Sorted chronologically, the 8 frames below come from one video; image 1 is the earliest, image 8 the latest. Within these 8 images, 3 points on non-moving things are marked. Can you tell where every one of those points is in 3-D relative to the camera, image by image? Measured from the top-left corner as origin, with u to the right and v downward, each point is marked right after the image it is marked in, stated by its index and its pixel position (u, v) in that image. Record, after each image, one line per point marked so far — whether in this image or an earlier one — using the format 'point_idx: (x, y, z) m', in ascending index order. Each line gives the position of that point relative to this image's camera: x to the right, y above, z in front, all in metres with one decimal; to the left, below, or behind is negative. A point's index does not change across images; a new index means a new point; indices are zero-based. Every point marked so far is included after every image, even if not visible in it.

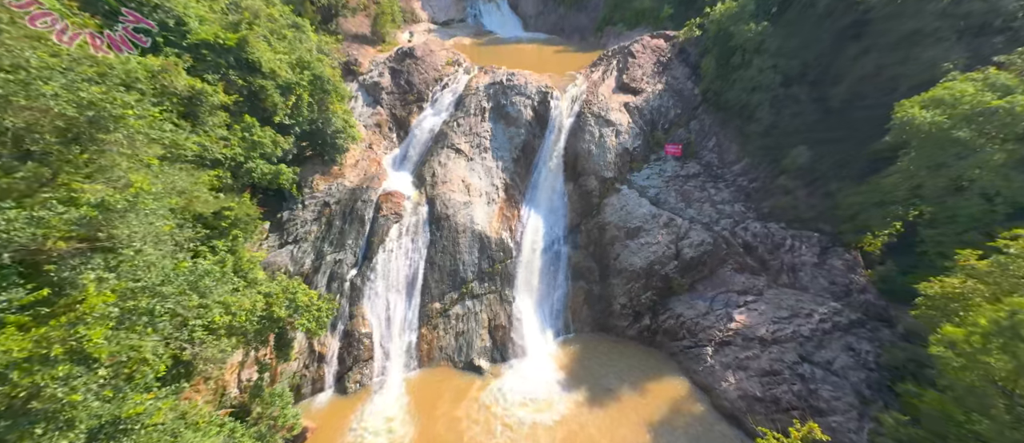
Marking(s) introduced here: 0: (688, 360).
0: (+7.0, -5.6, +16.0) m
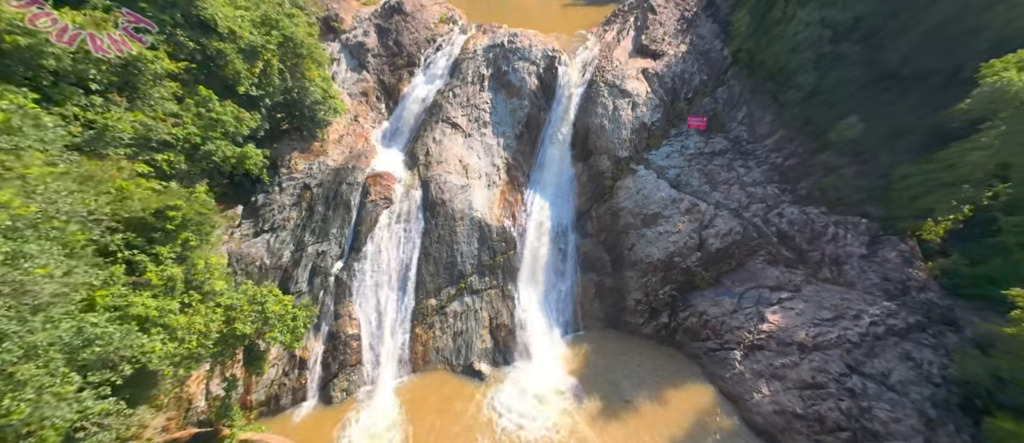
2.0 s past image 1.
0: (+7.2, -5.2, +14.3) m
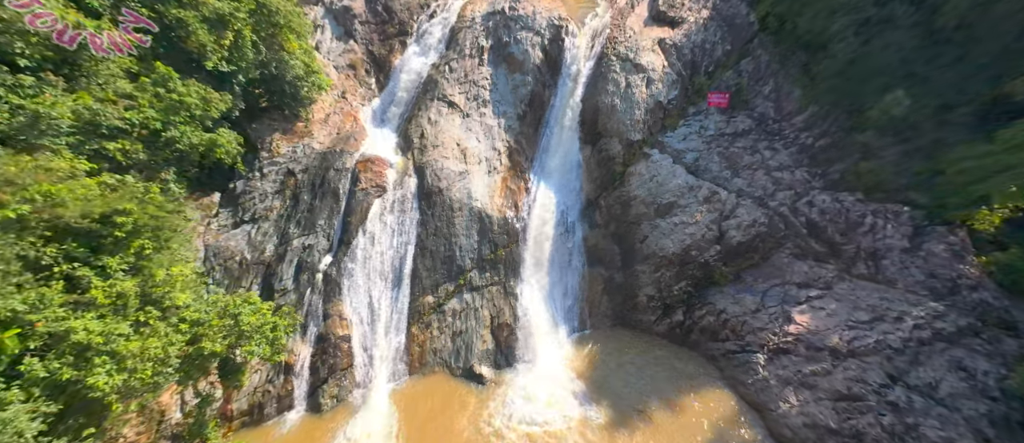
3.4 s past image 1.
0: (+7.3, -4.9, +13.3) m
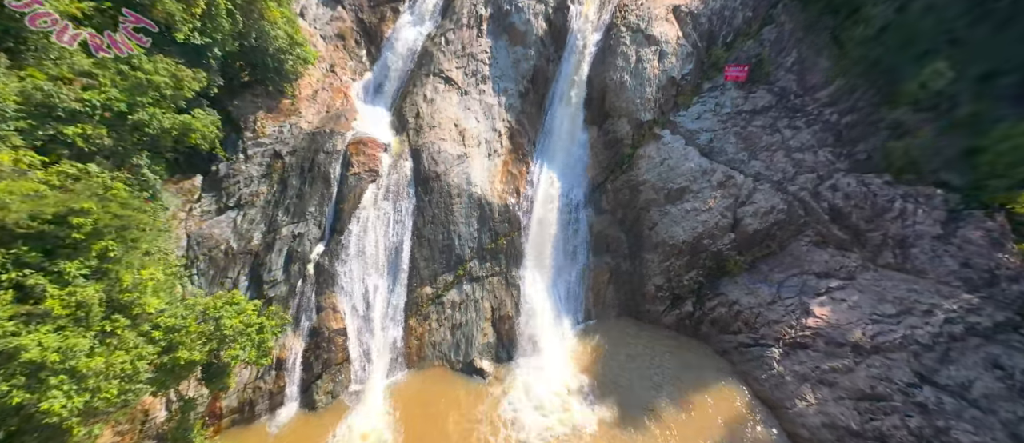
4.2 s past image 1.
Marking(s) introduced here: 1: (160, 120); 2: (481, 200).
0: (+7.4, -4.5, +12.7) m
1: (-9.5, +2.8, +10.9) m
2: (-1.2, +0.8, +14.9) m
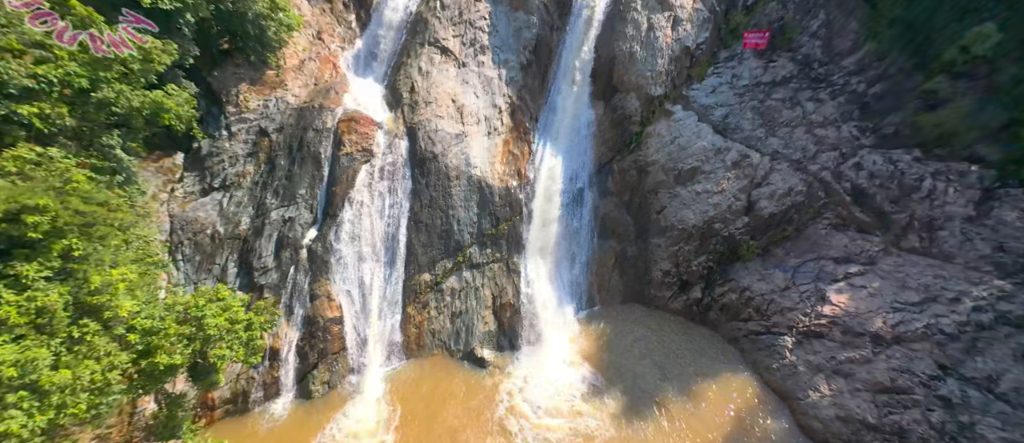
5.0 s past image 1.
0: (+7.5, -4.0, +12.3) m
1: (-9.5, +3.0, +9.9) m
2: (-1.1, +1.4, +14.1) m
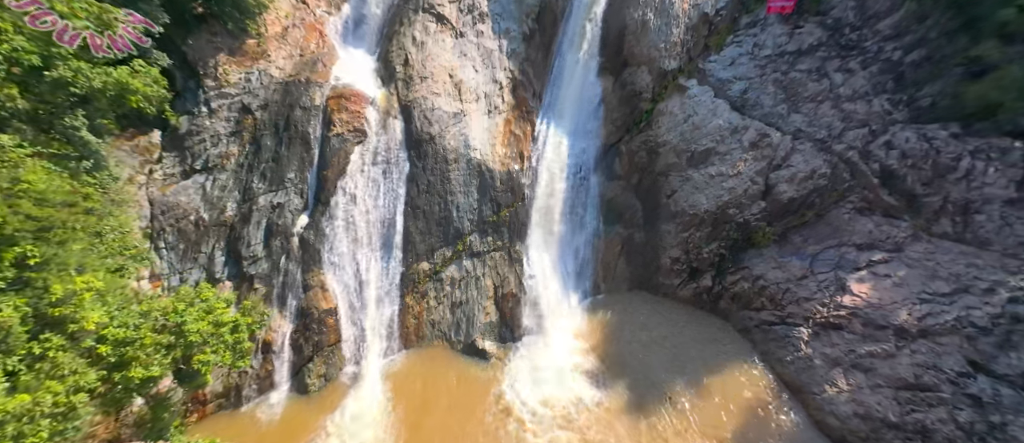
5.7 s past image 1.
0: (+7.6, -3.6, +11.8) m
1: (-9.4, +3.2, +8.9) m
2: (-1.0, +1.9, +13.3) m
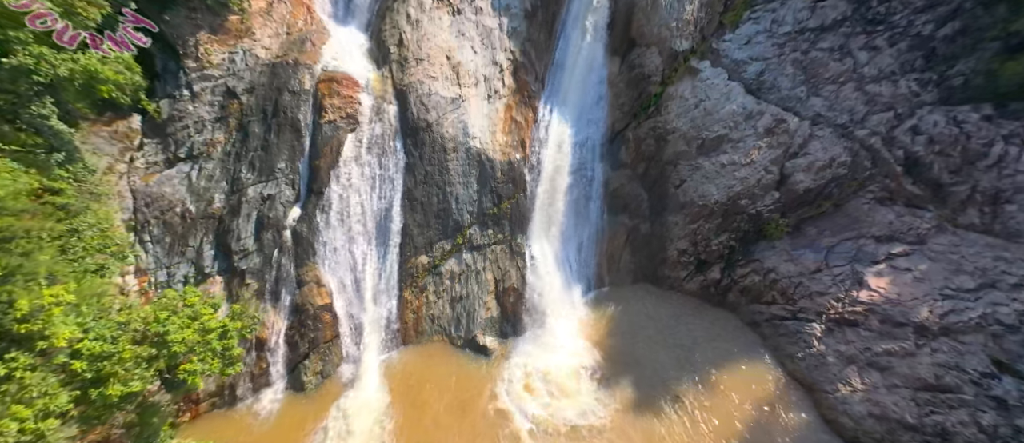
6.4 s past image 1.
0: (+7.7, -3.3, +11.5) m
1: (-9.3, +3.2, +8.2) m
2: (-1.0, +2.1, +12.6) m
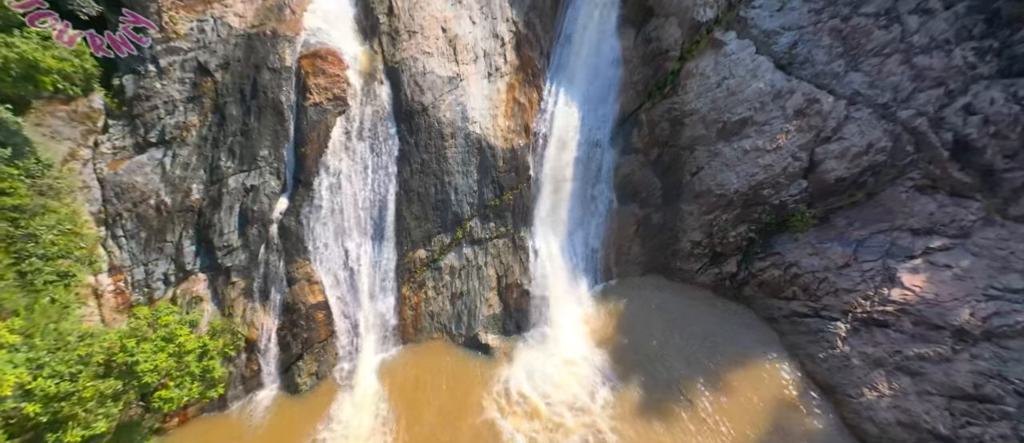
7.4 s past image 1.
0: (+7.9, -3.1, +10.8) m
1: (-9.2, +3.0, +7.0) m
2: (-0.8, +2.4, +11.5) m
